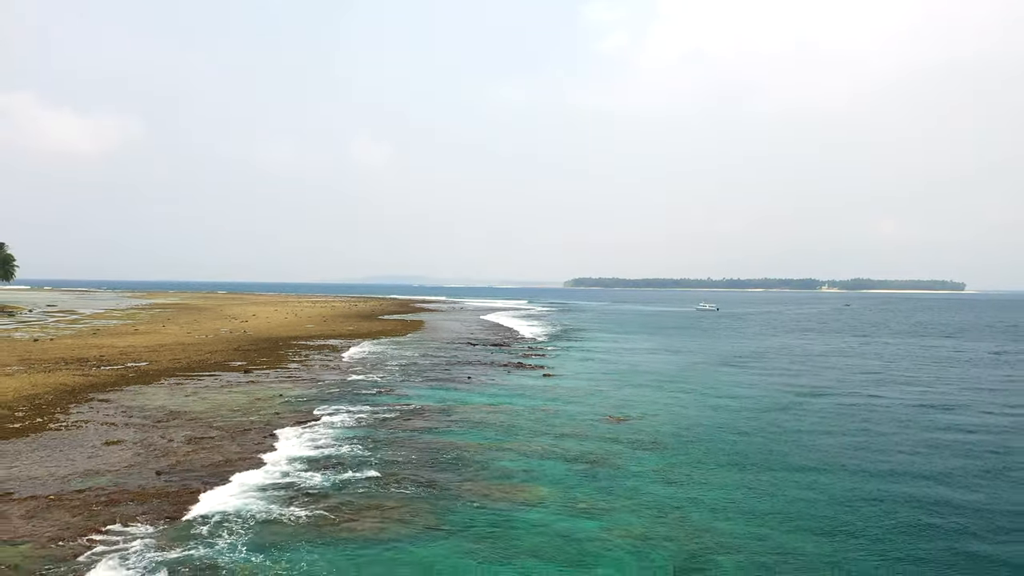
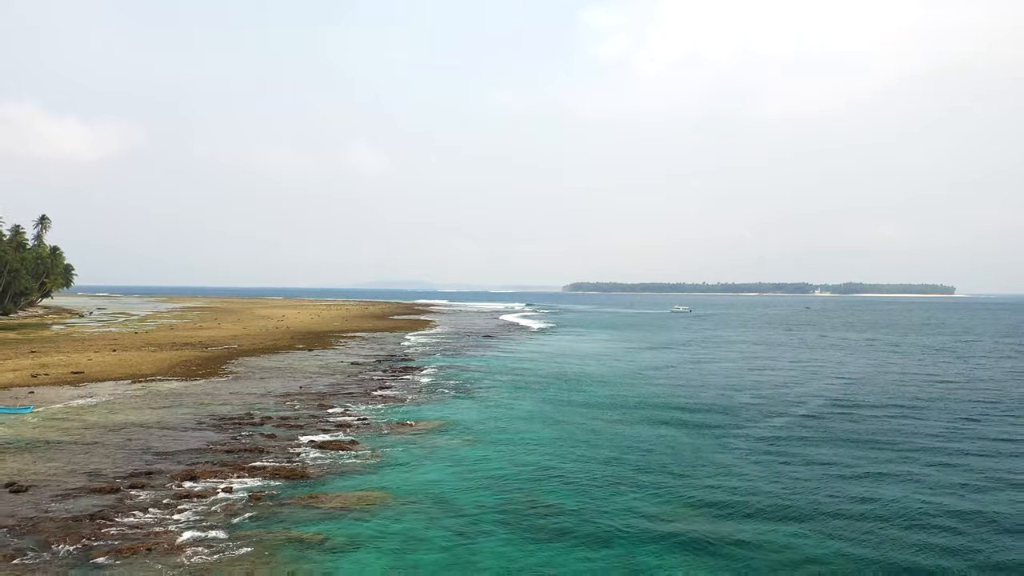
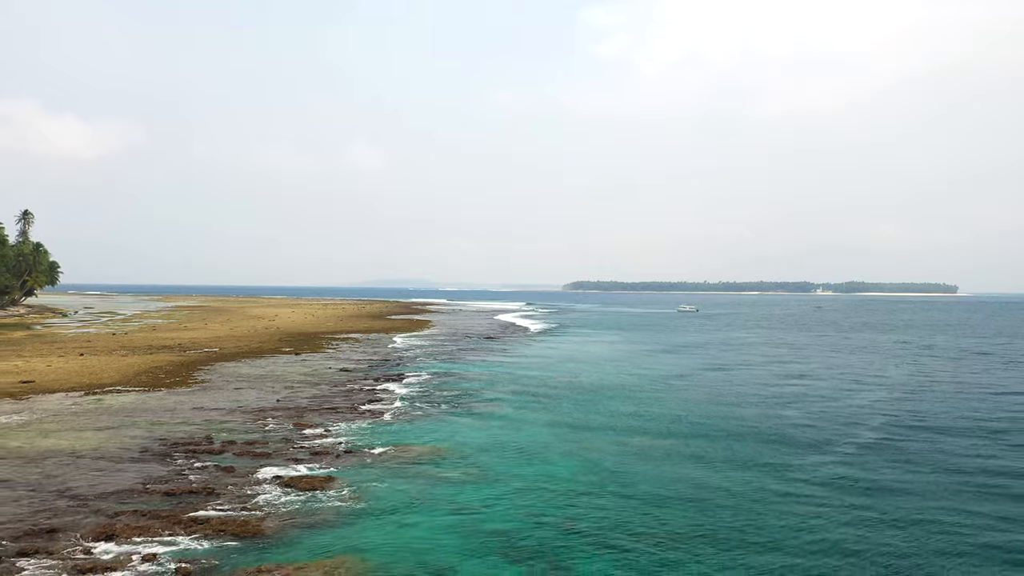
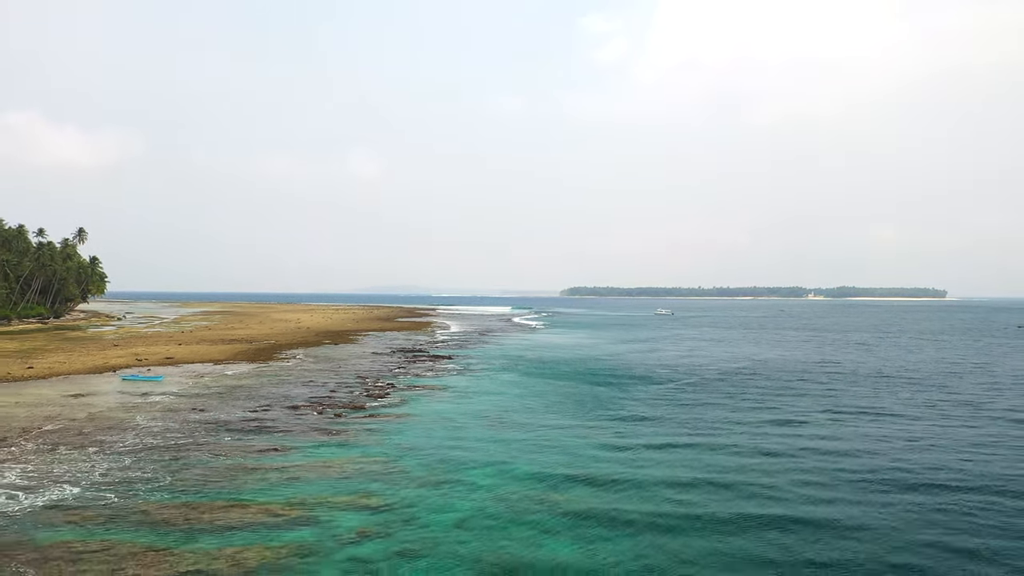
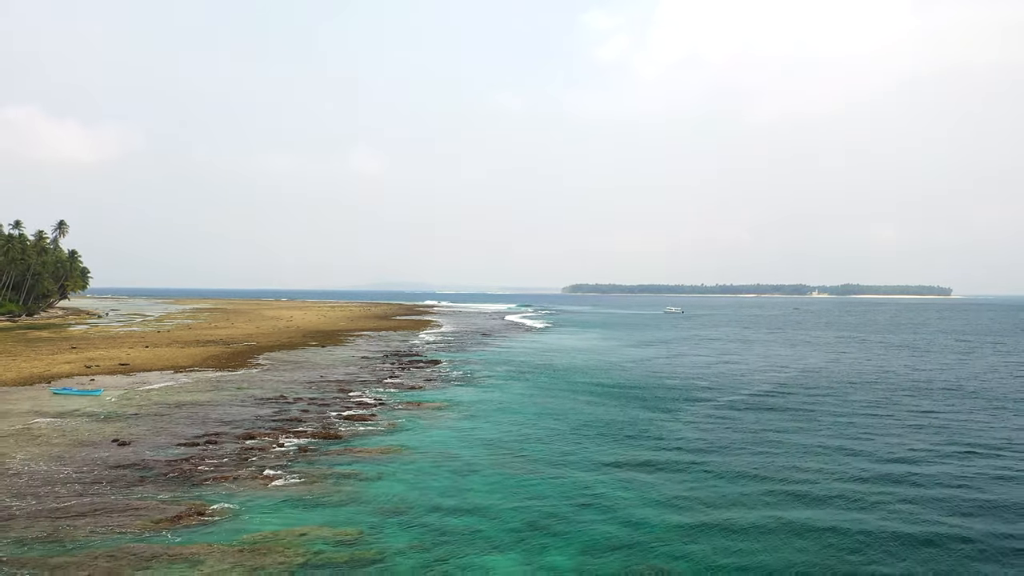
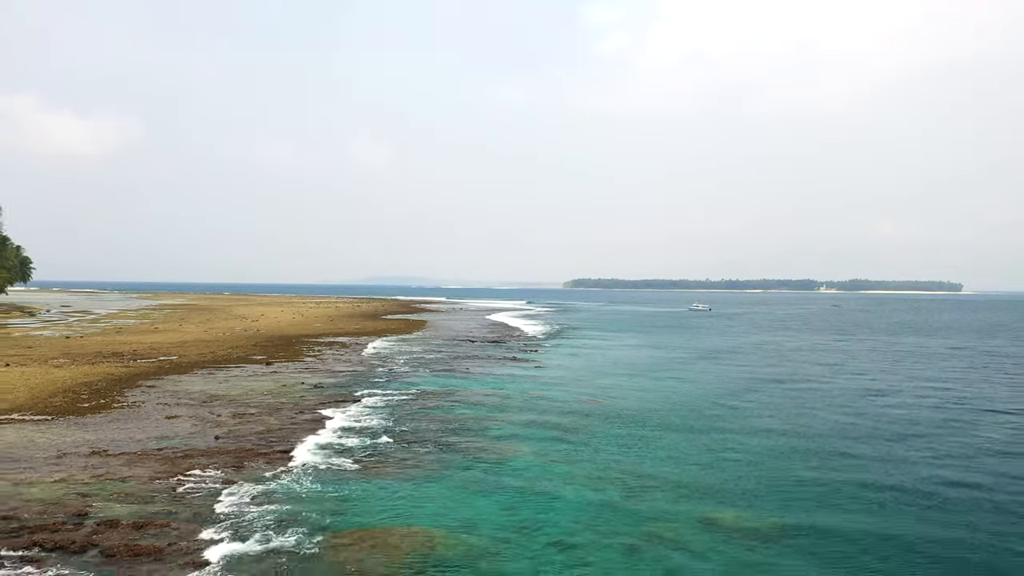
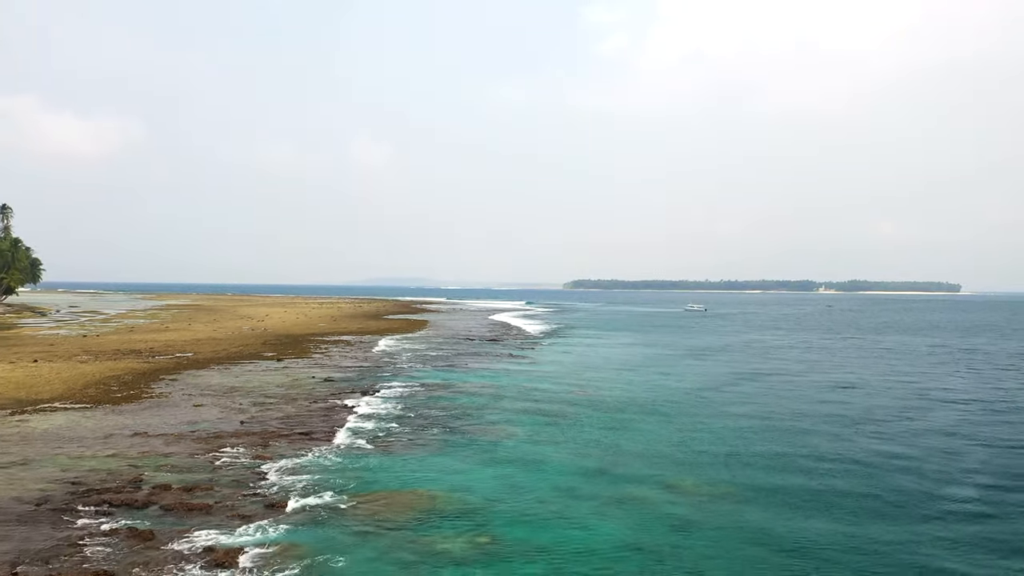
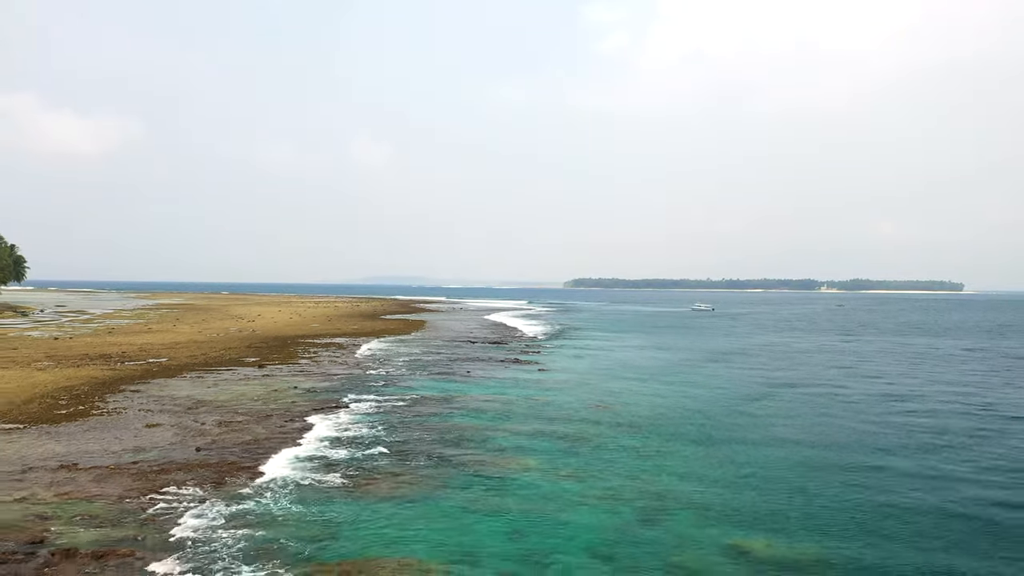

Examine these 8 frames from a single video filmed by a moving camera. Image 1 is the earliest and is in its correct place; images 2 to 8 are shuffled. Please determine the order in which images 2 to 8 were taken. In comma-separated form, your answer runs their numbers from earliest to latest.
8, 6, 7, 3, 2, 5, 4
